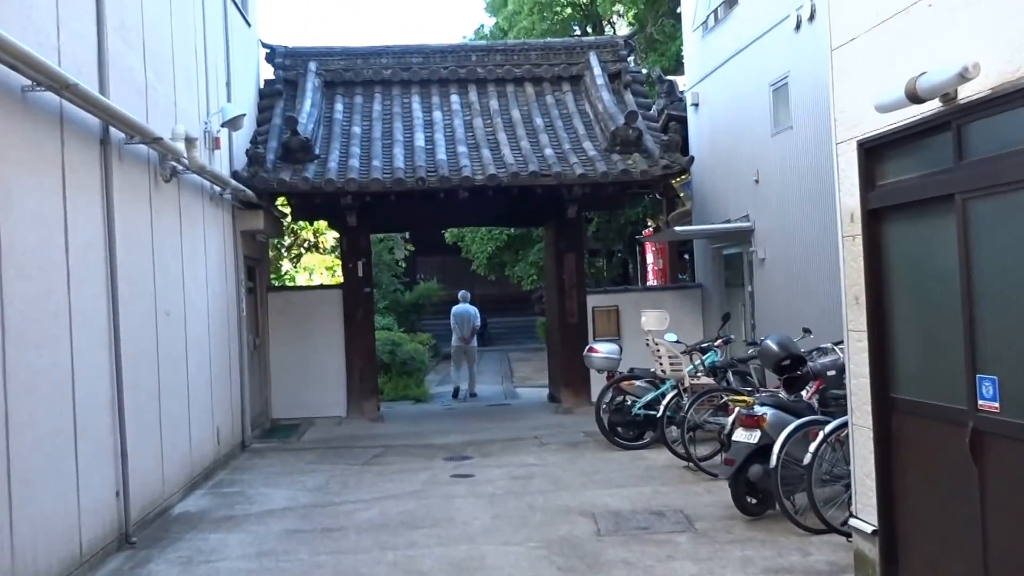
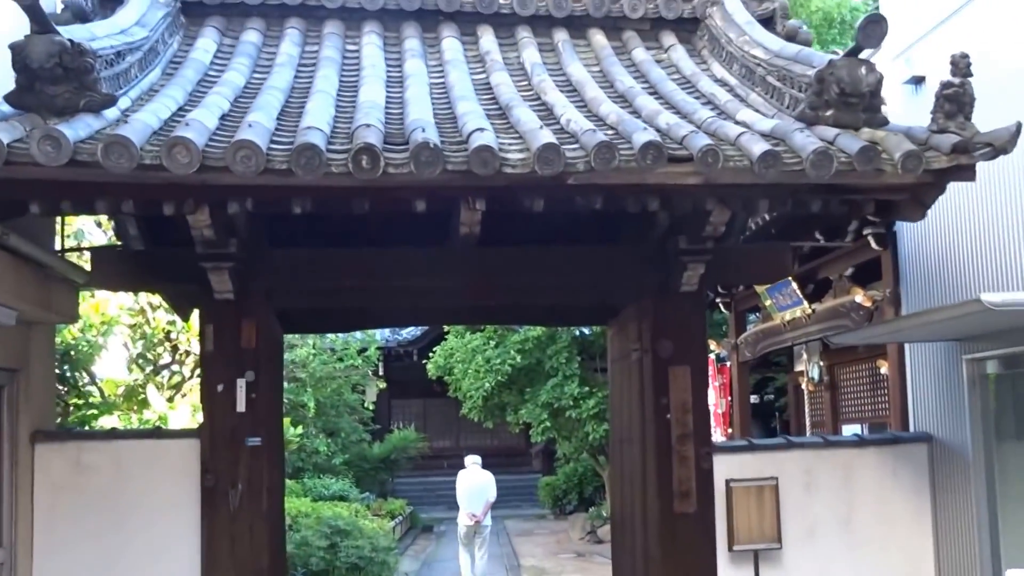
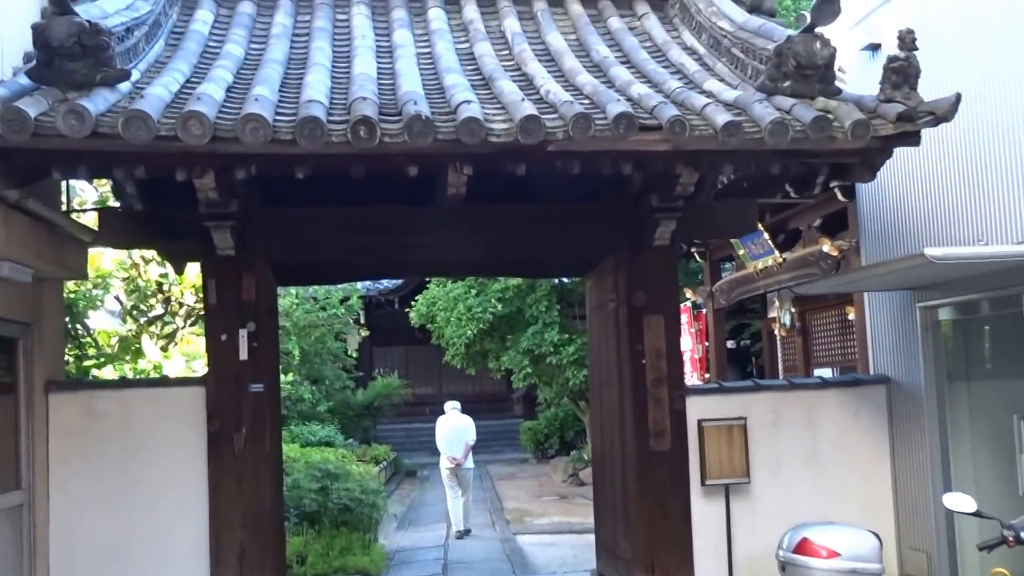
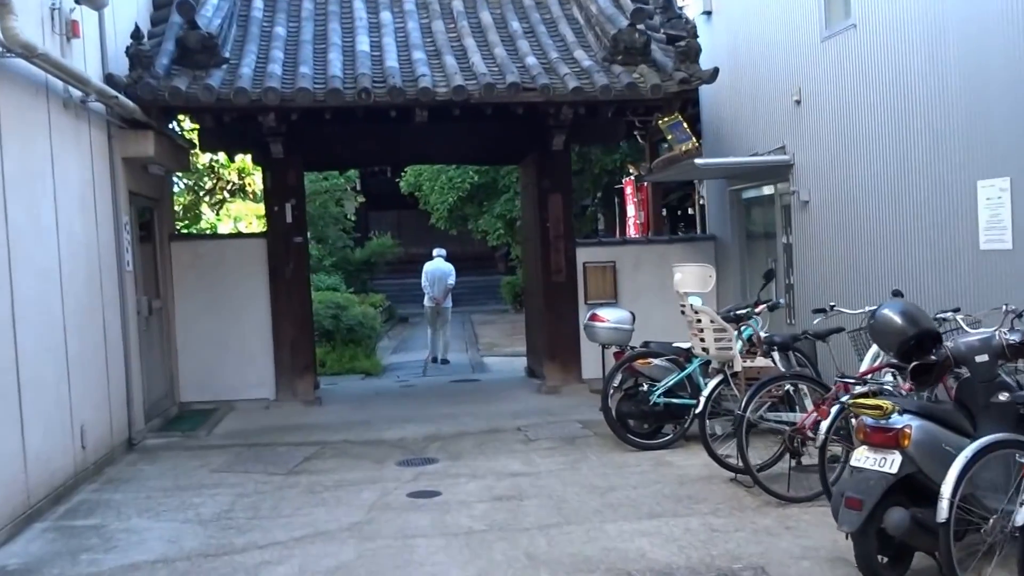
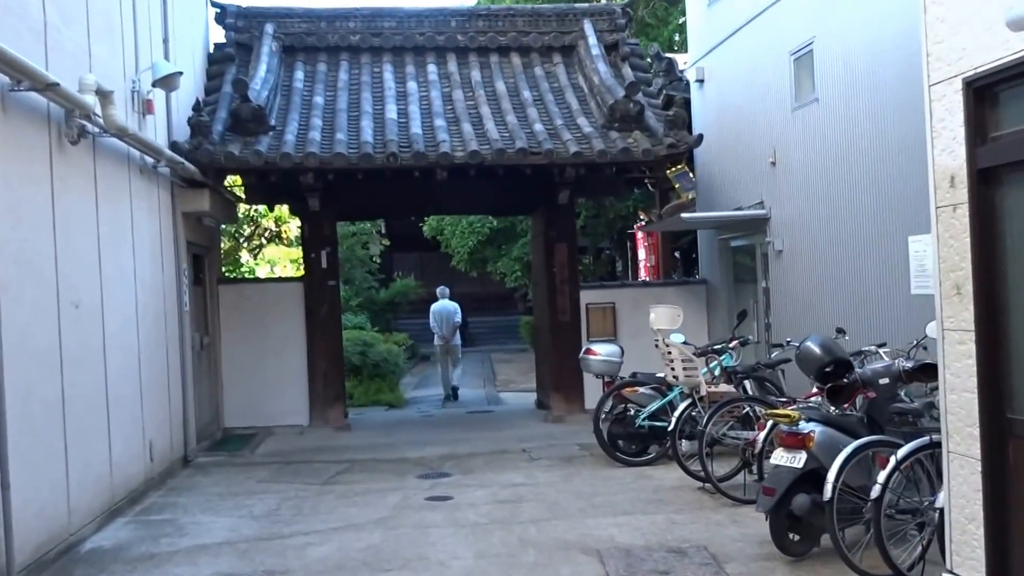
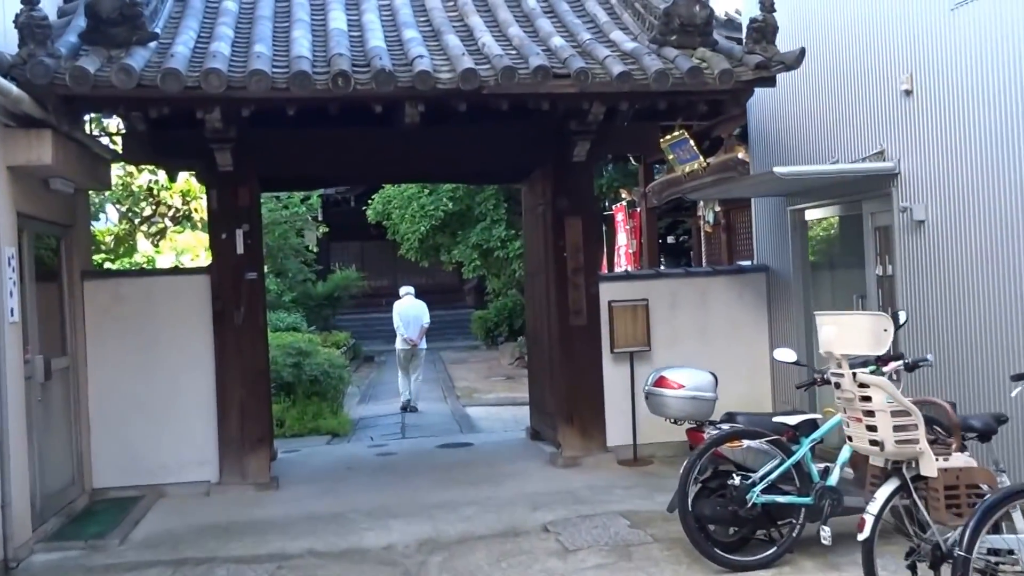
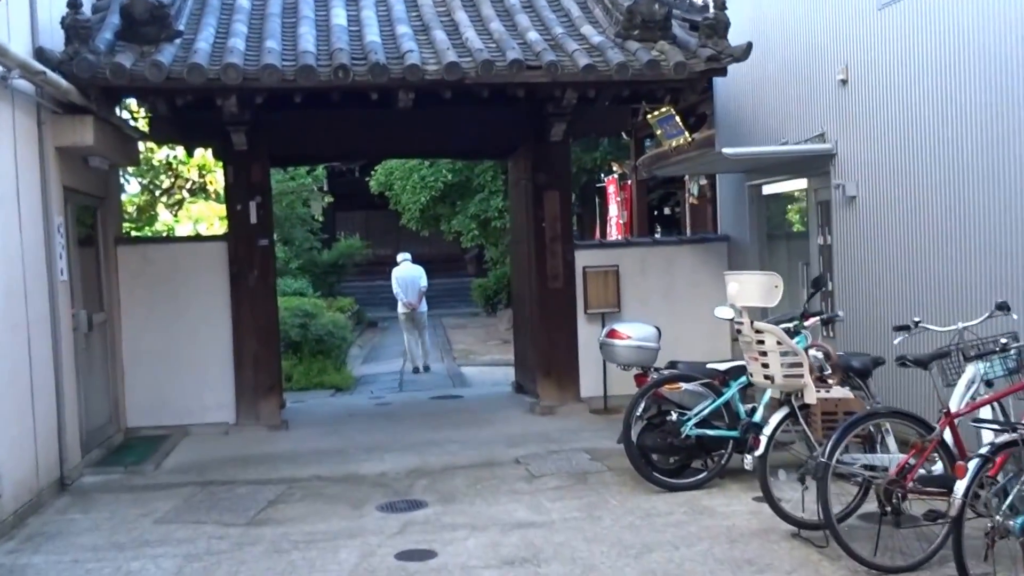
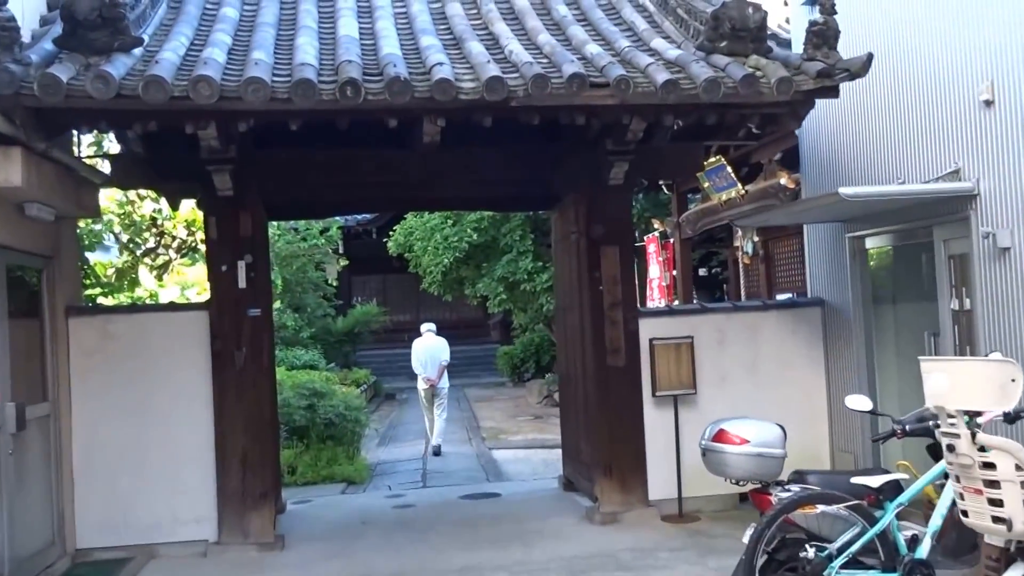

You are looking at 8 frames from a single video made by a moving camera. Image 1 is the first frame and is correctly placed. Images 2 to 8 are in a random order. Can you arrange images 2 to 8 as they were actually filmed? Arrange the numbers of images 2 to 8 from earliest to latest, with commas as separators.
5, 4, 7, 6, 8, 3, 2
